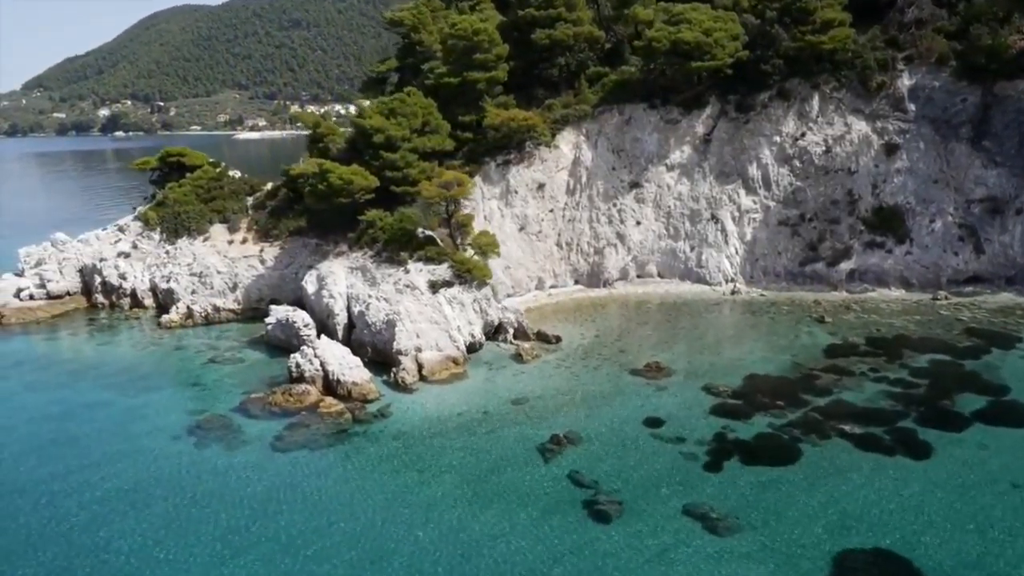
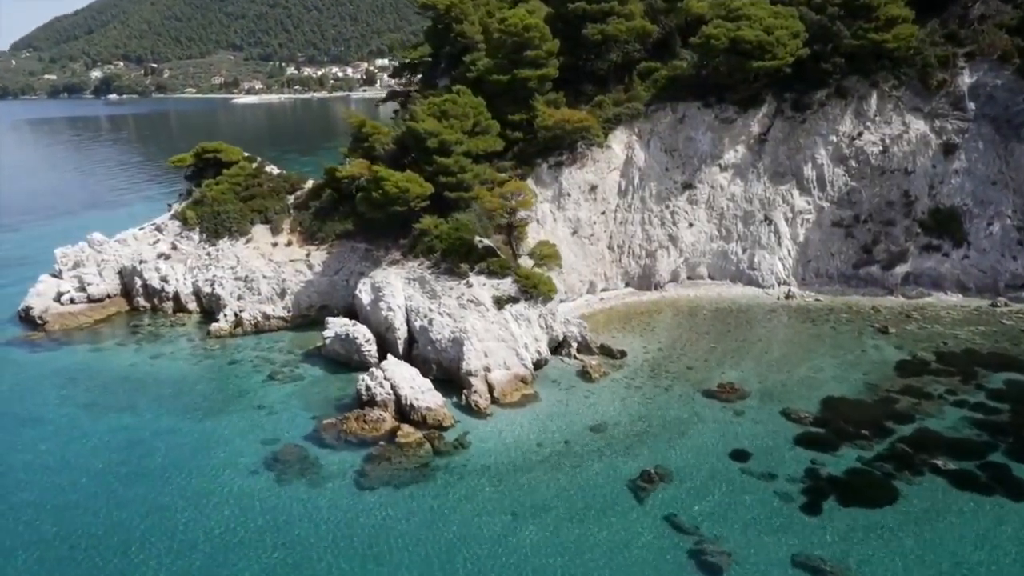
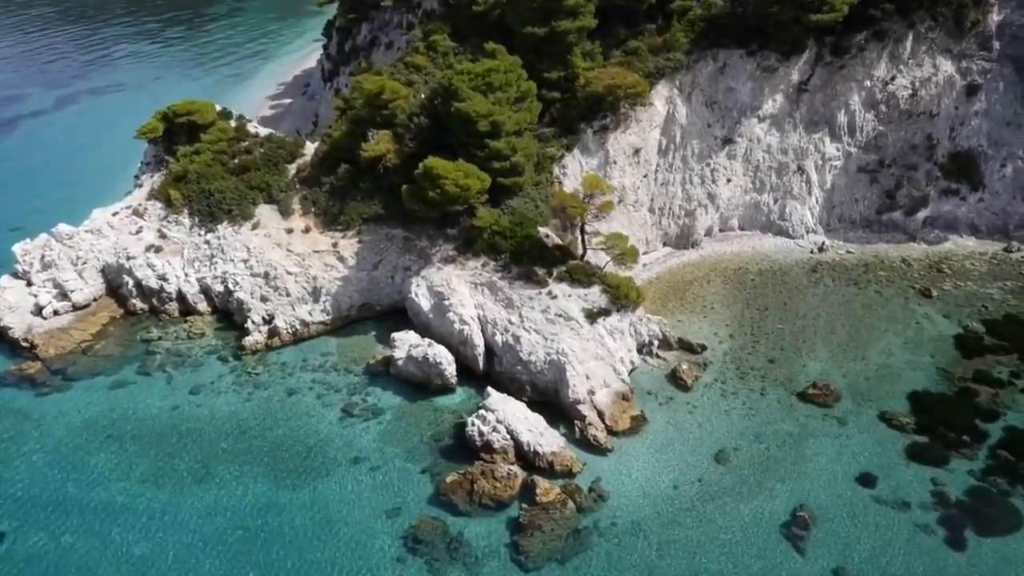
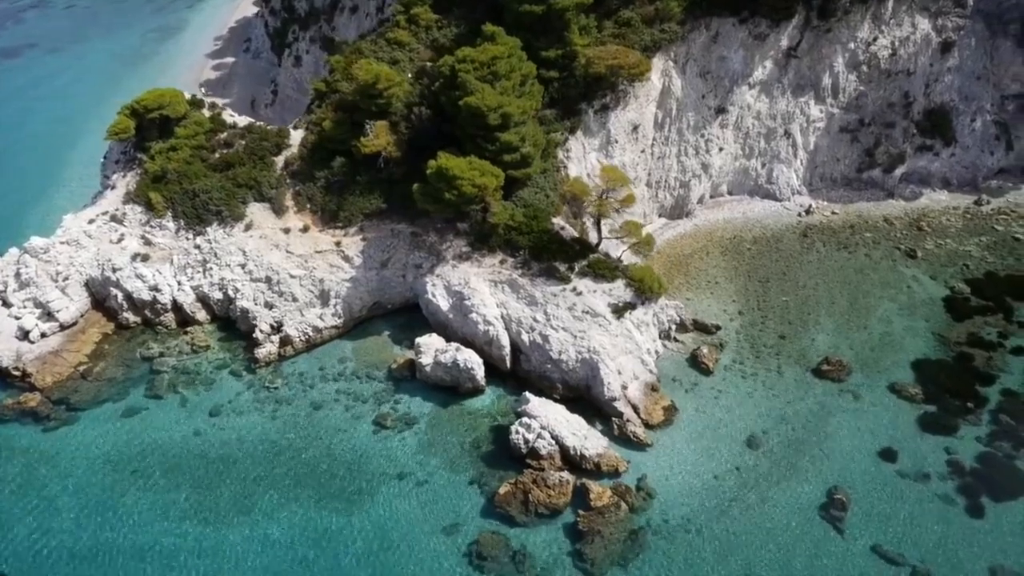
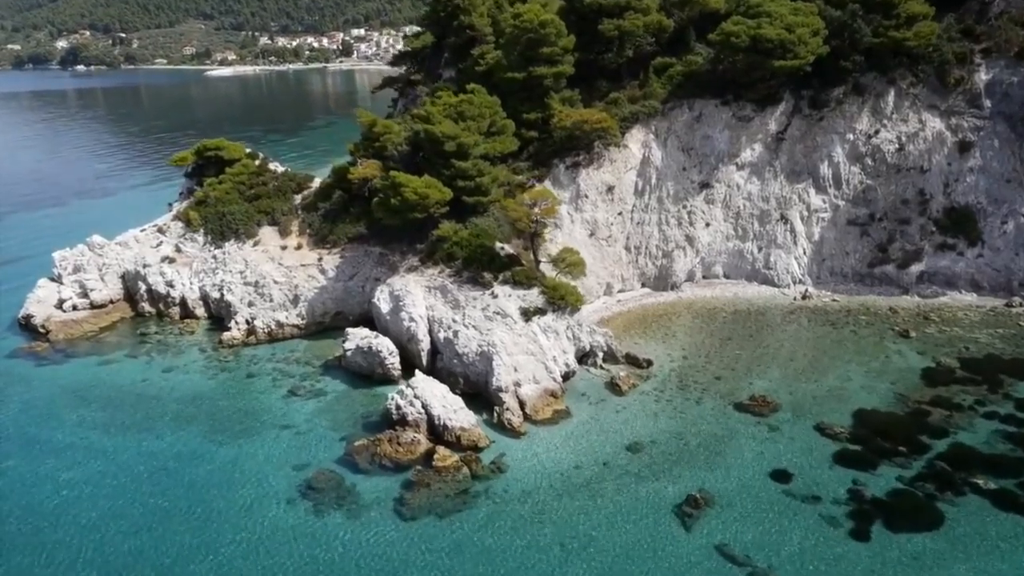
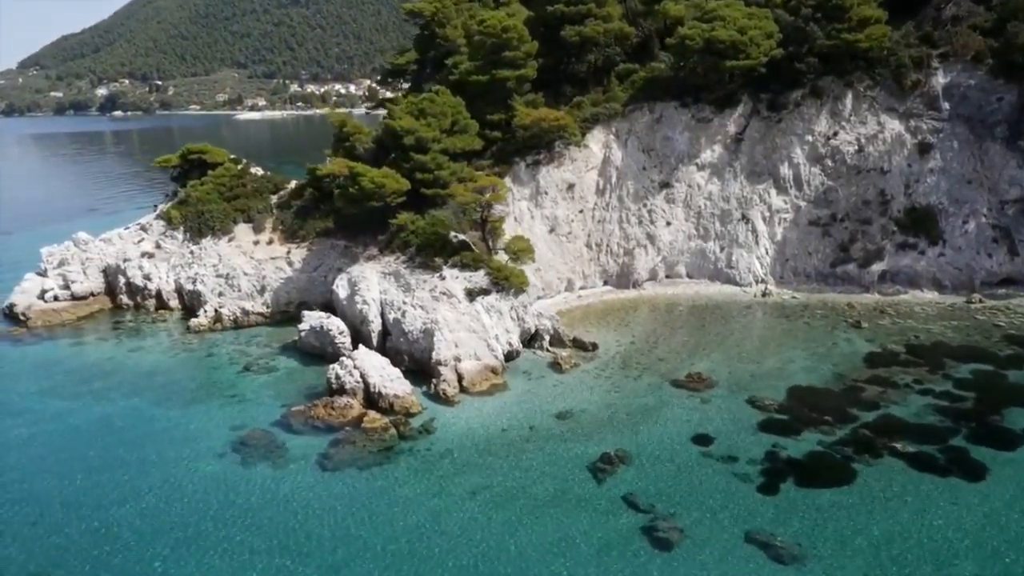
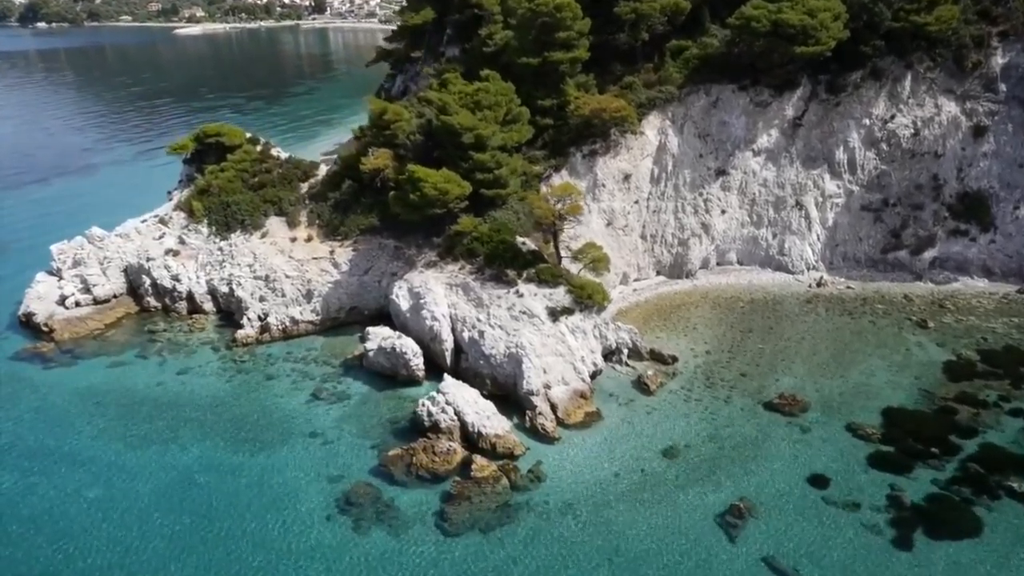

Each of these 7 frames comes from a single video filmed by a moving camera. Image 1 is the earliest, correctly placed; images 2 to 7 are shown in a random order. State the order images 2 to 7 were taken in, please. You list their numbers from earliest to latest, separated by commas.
6, 2, 5, 7, 3, 4
